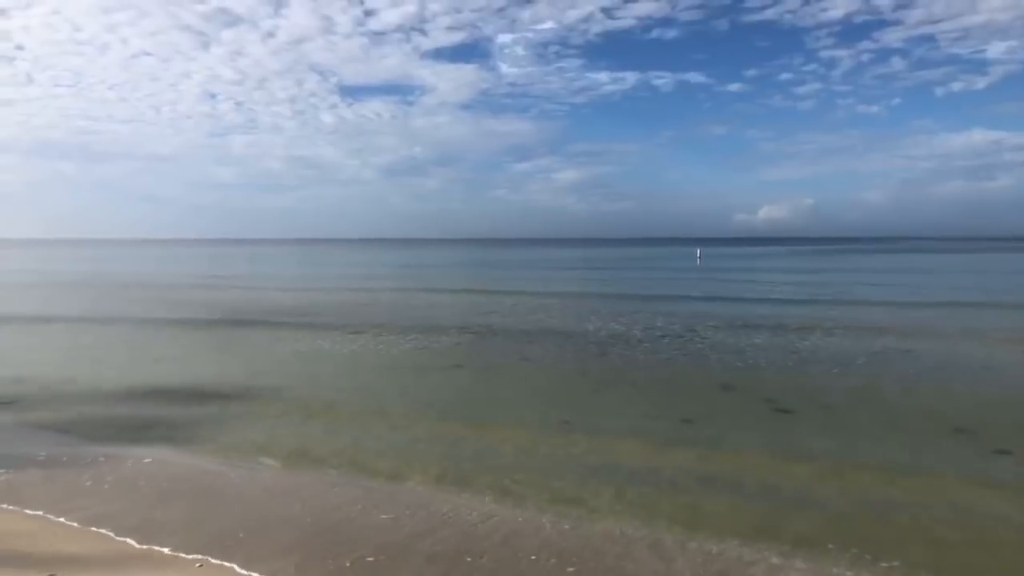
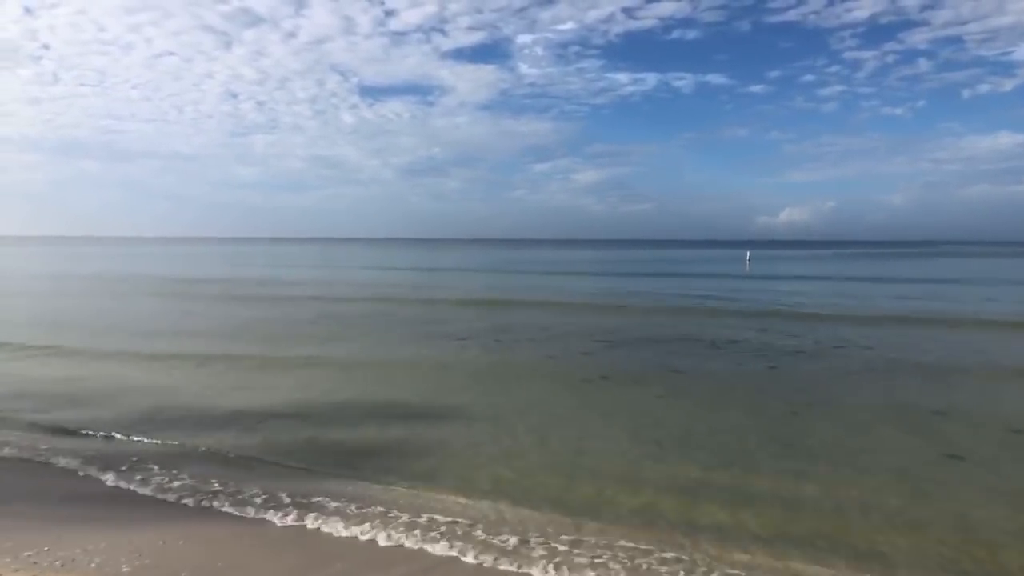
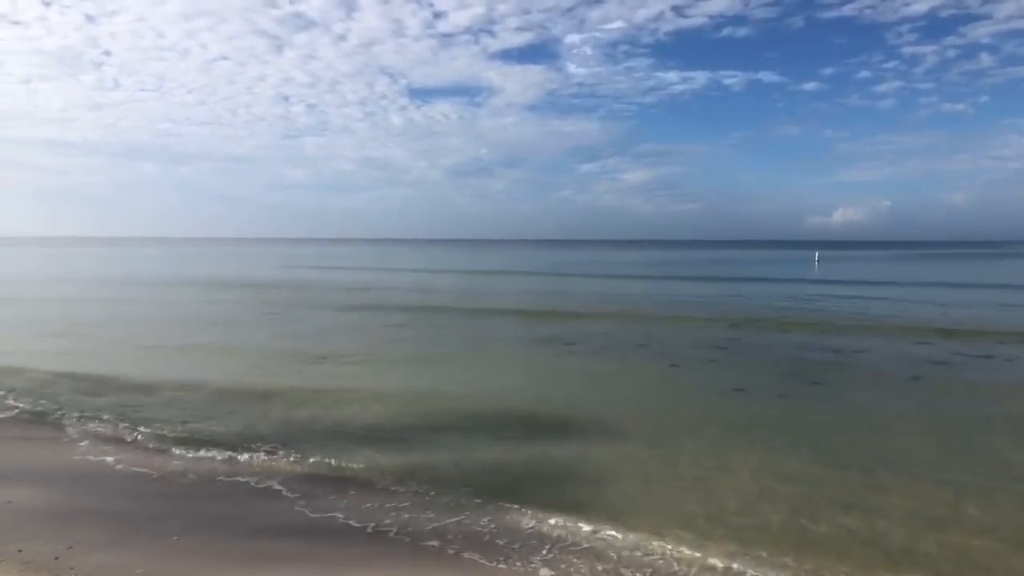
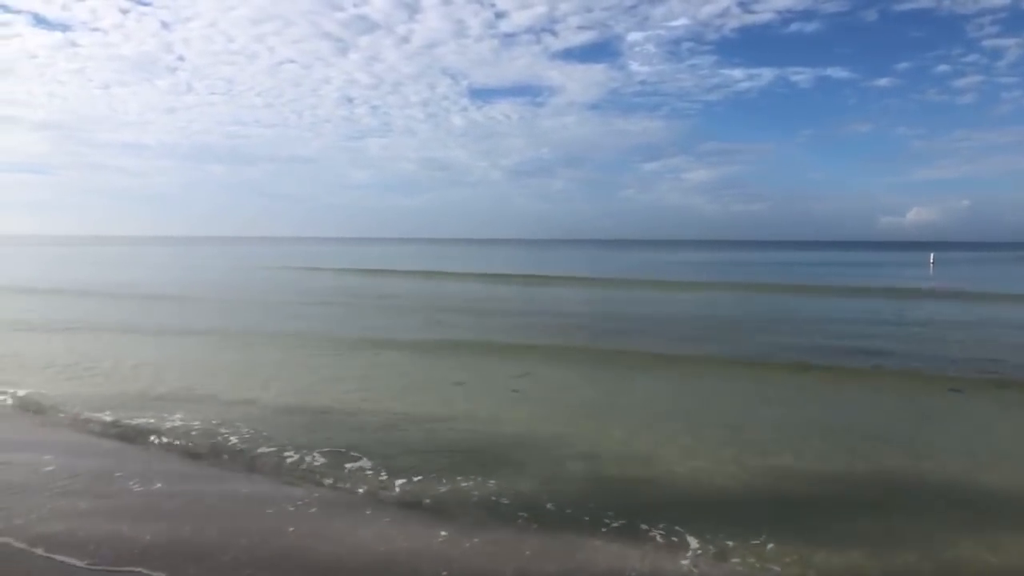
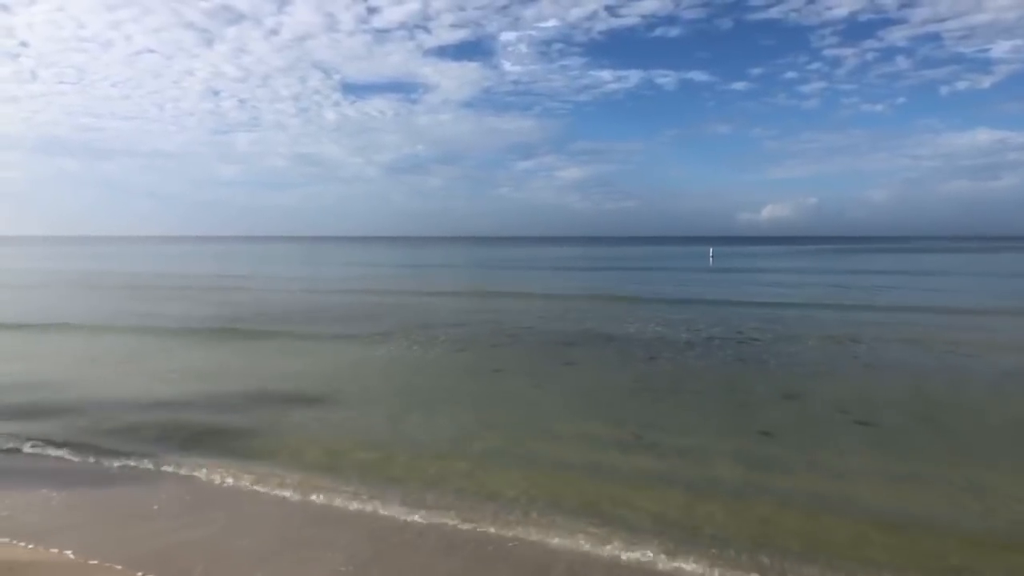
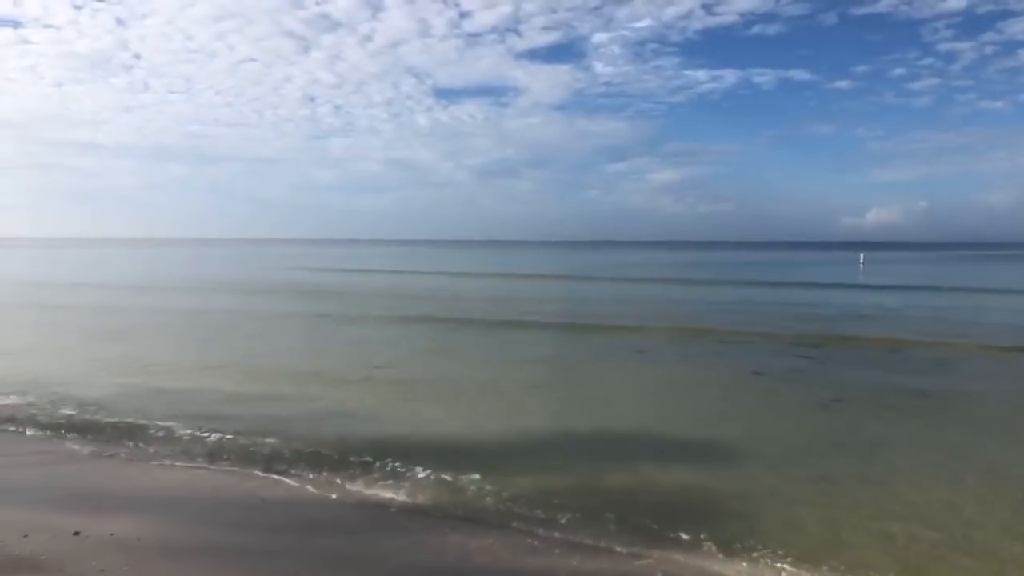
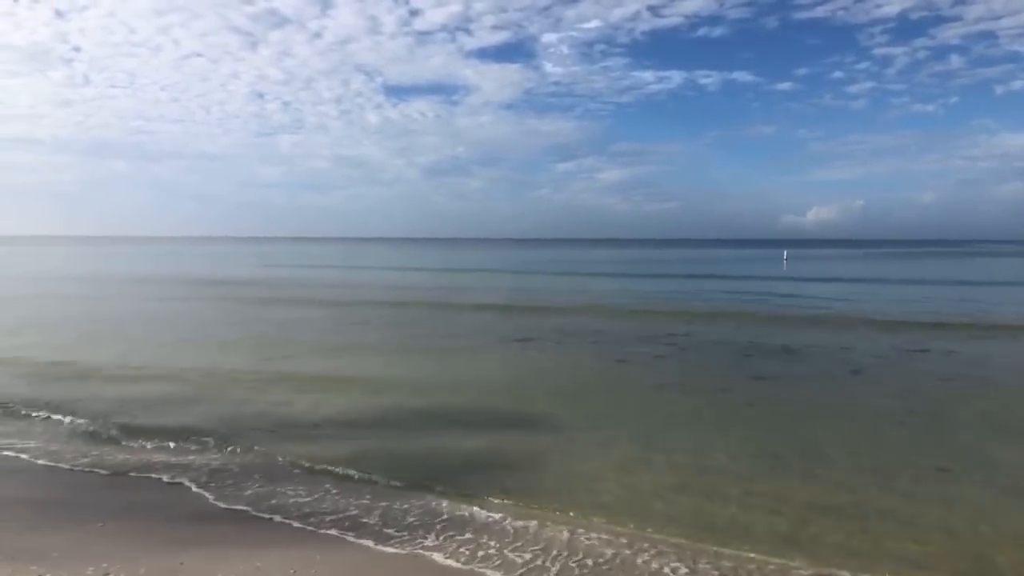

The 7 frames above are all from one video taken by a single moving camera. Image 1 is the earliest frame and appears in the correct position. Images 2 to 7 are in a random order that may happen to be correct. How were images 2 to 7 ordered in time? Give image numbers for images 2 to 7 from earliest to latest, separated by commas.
5, 2, 7, 3, 6, 4
